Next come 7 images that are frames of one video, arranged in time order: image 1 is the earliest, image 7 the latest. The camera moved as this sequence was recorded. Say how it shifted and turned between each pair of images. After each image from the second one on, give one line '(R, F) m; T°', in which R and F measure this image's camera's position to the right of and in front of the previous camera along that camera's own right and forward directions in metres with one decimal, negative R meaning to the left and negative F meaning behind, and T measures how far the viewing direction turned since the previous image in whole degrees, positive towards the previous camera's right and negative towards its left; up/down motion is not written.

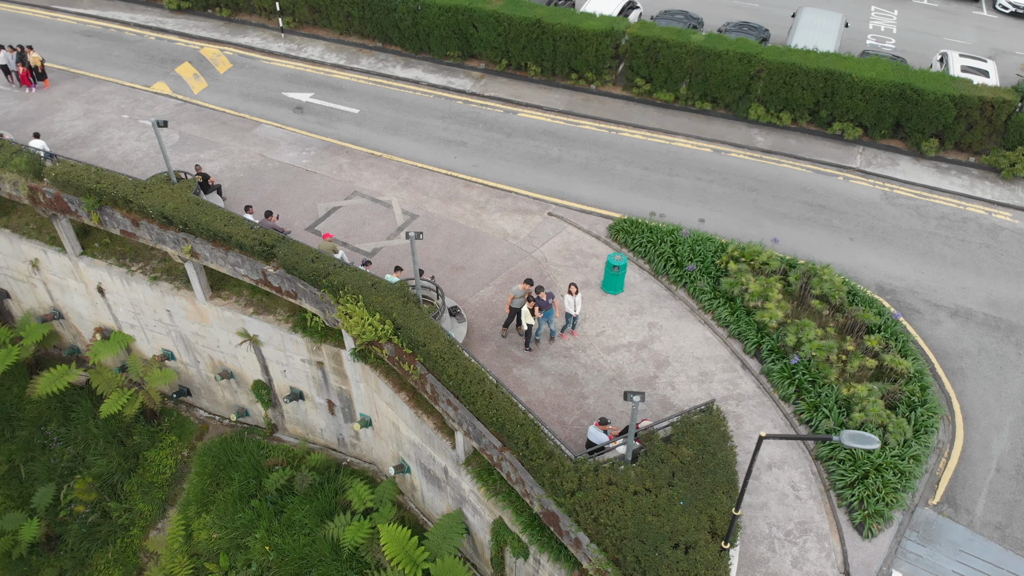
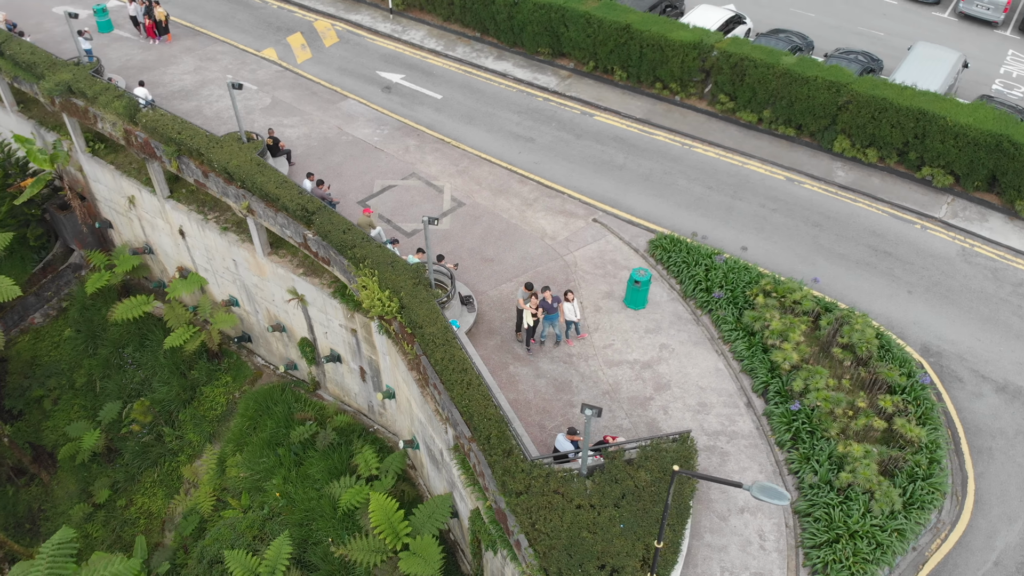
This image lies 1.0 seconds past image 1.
(+2.1, +0.1) m; -10°
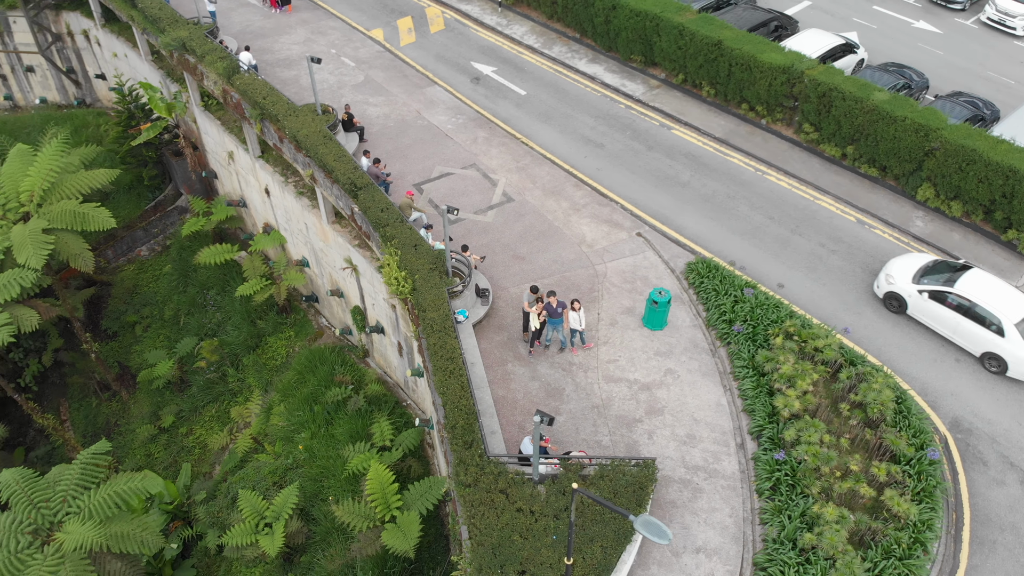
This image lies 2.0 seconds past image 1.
(+2.2, +0.1) m; -10°
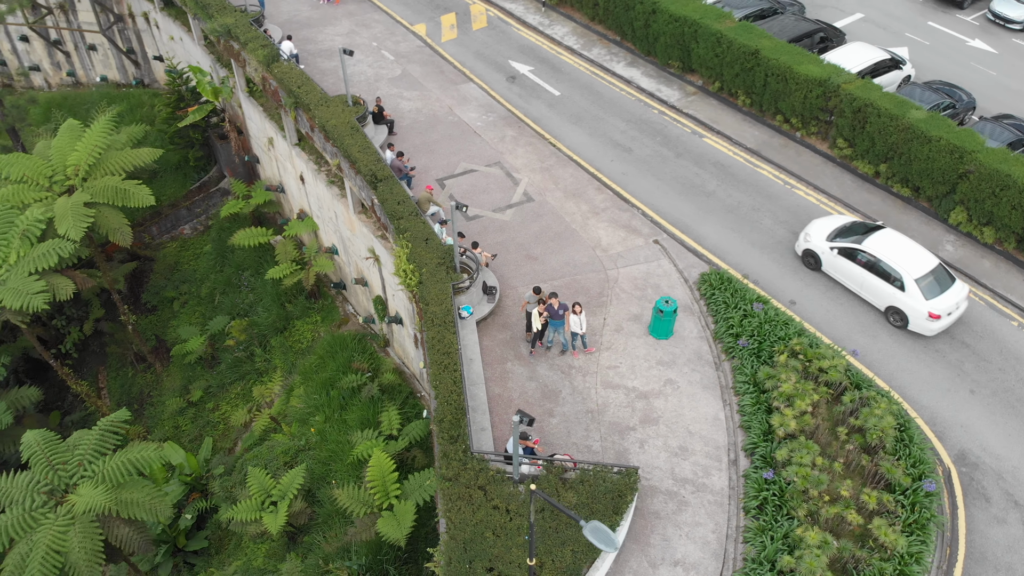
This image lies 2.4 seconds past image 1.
(+0.9, 0.0) m; -4°
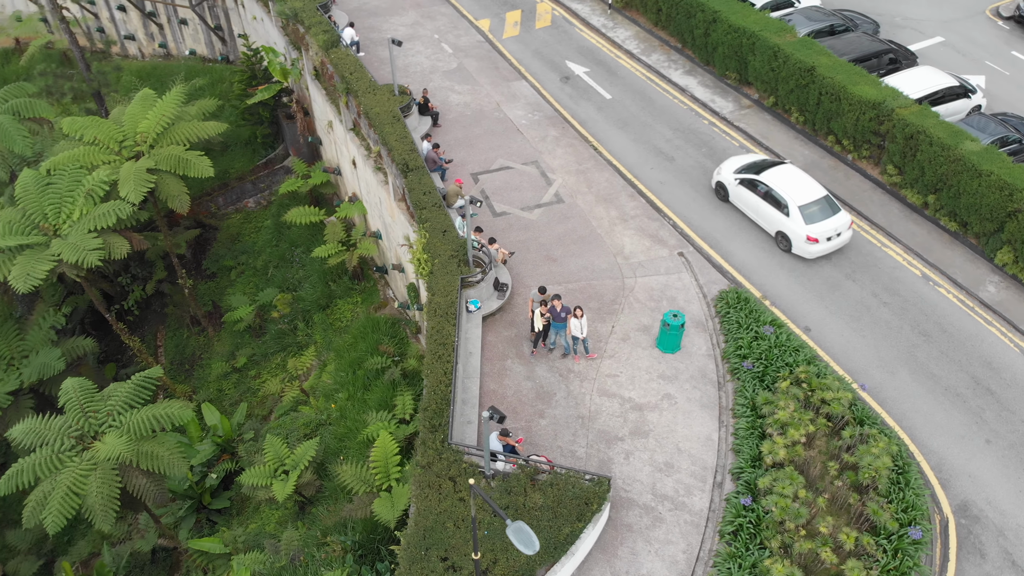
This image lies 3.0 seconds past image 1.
(+1.3, 0.0) m; -6°
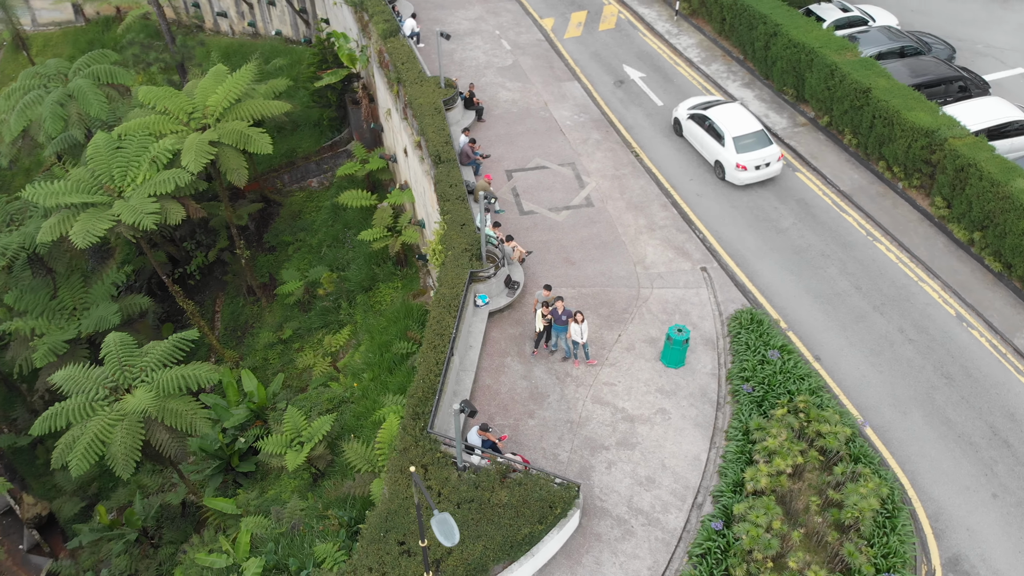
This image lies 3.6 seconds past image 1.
(+1.3, 0.0) m; -6°
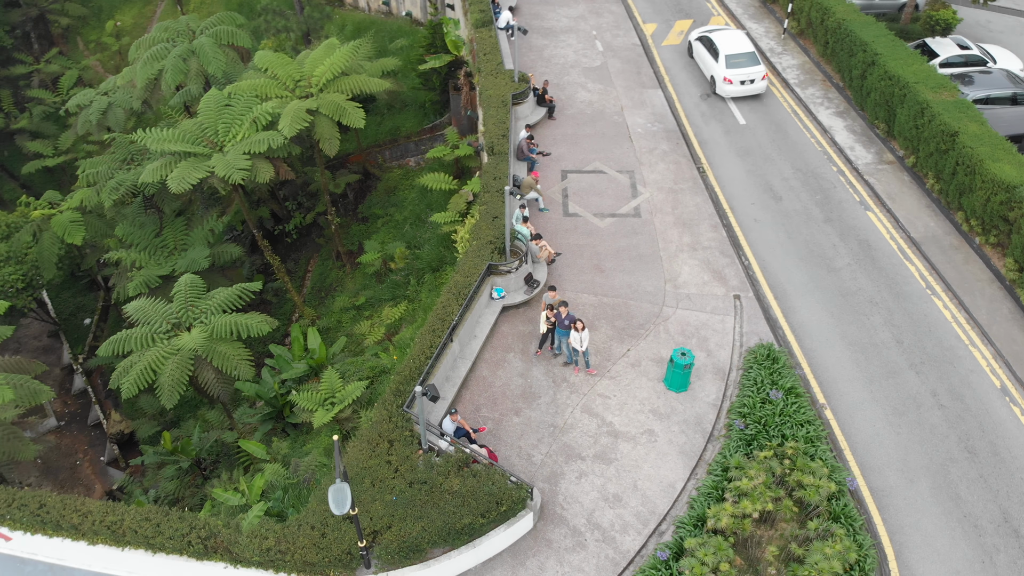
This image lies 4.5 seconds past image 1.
(+2.0, +0.1) m; -10°
